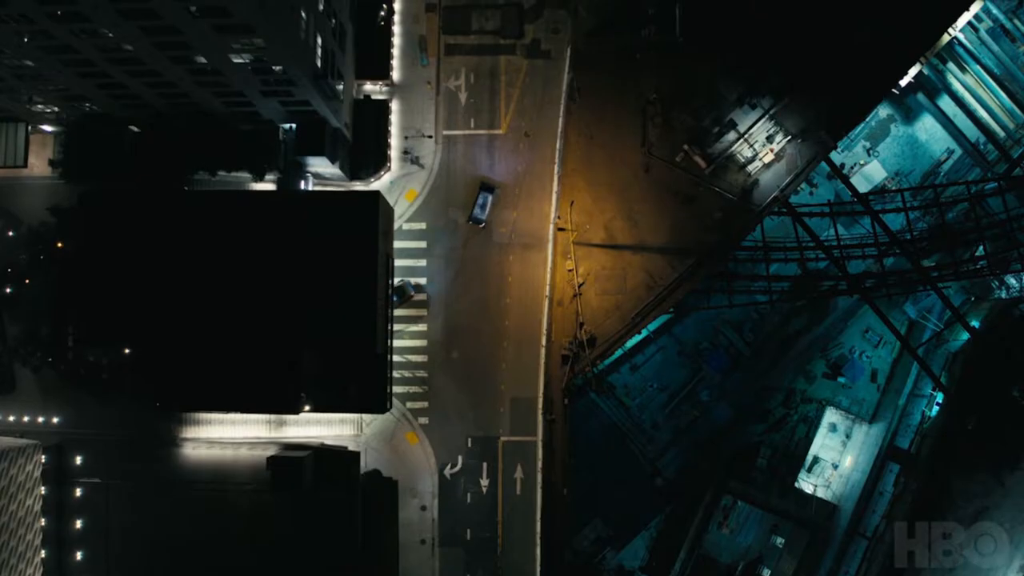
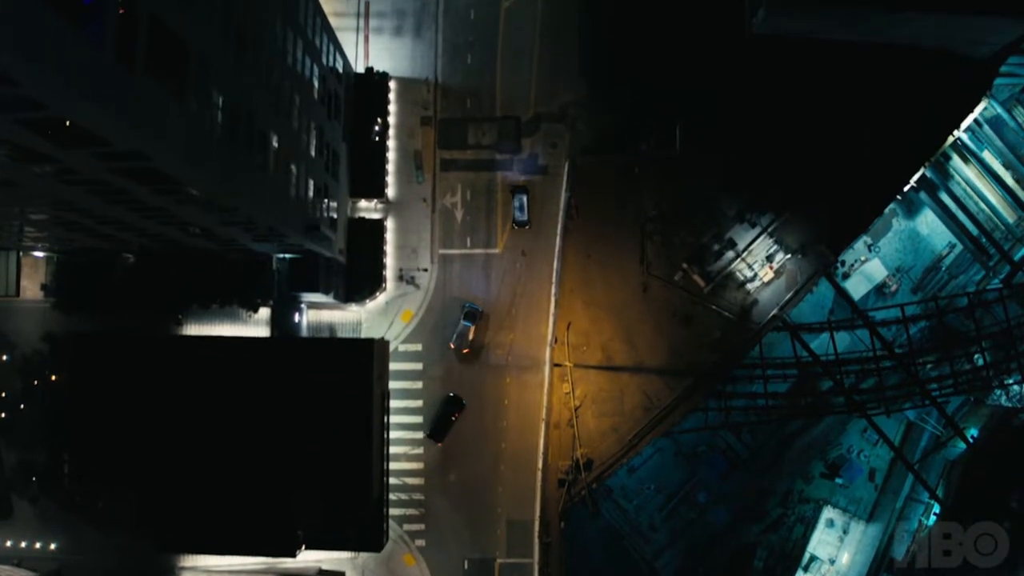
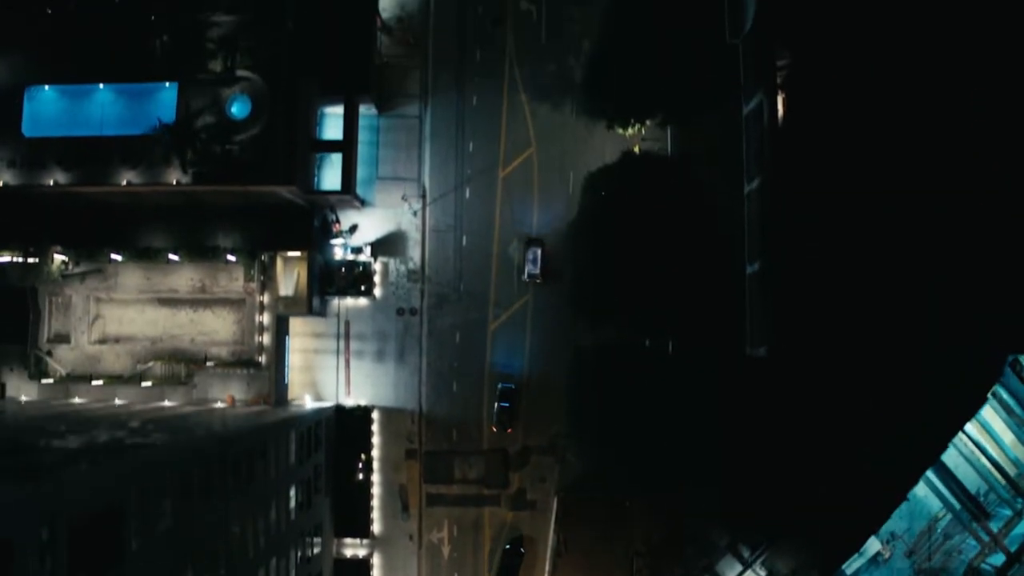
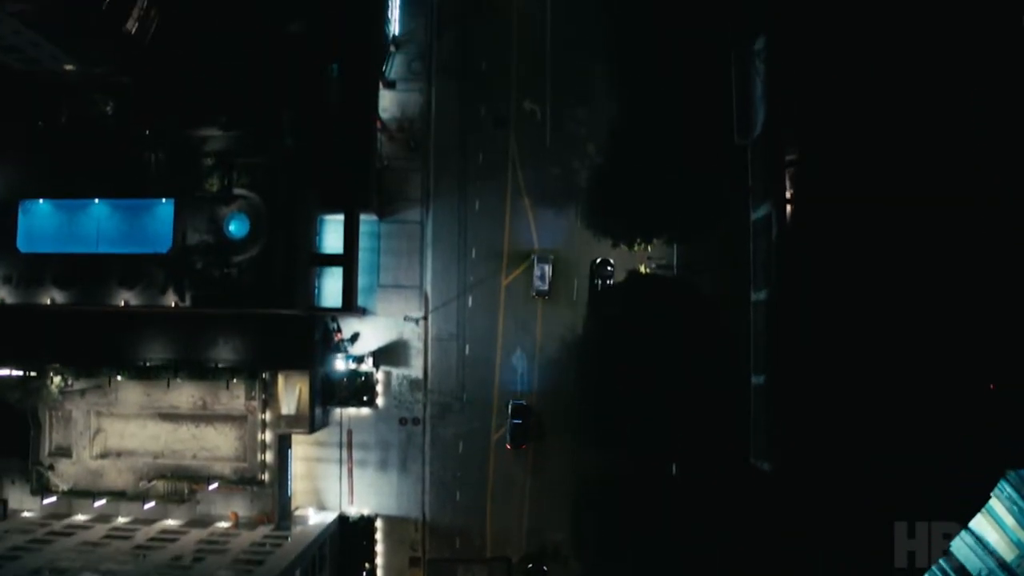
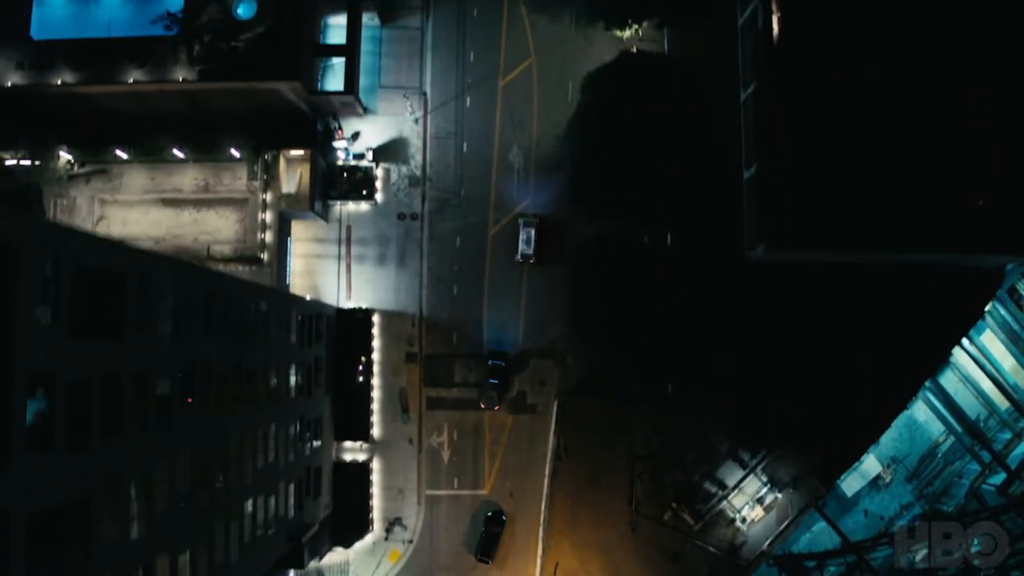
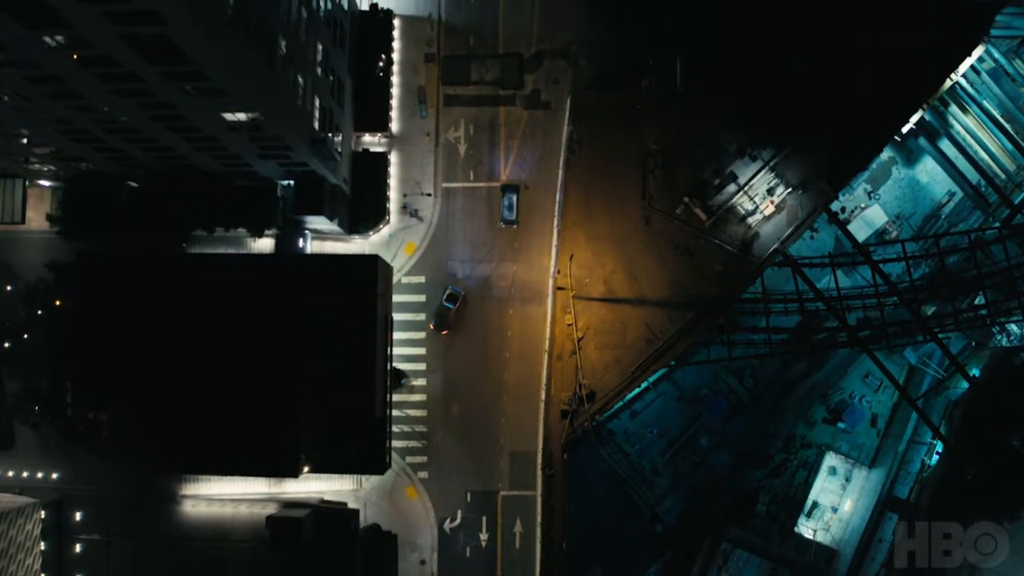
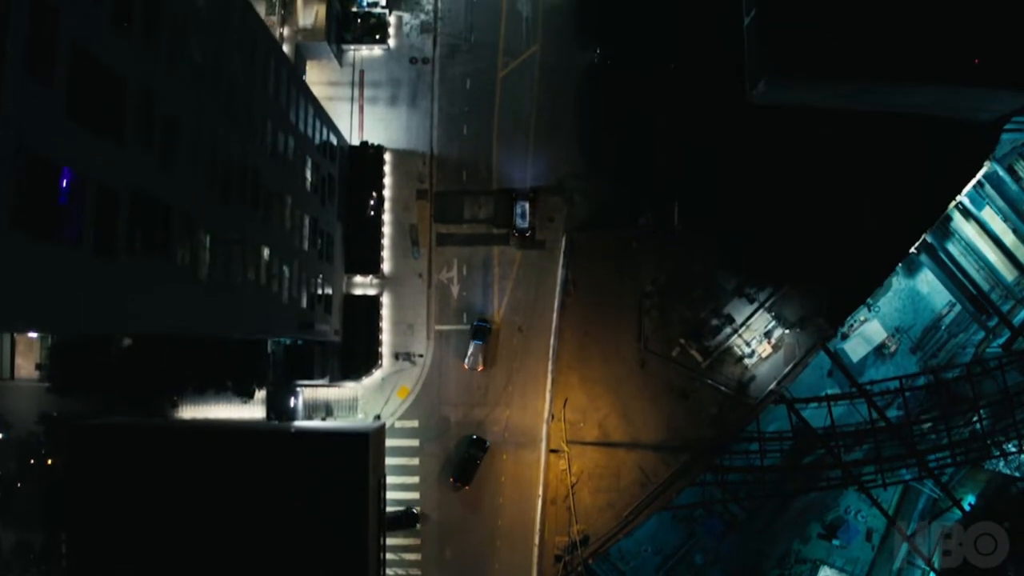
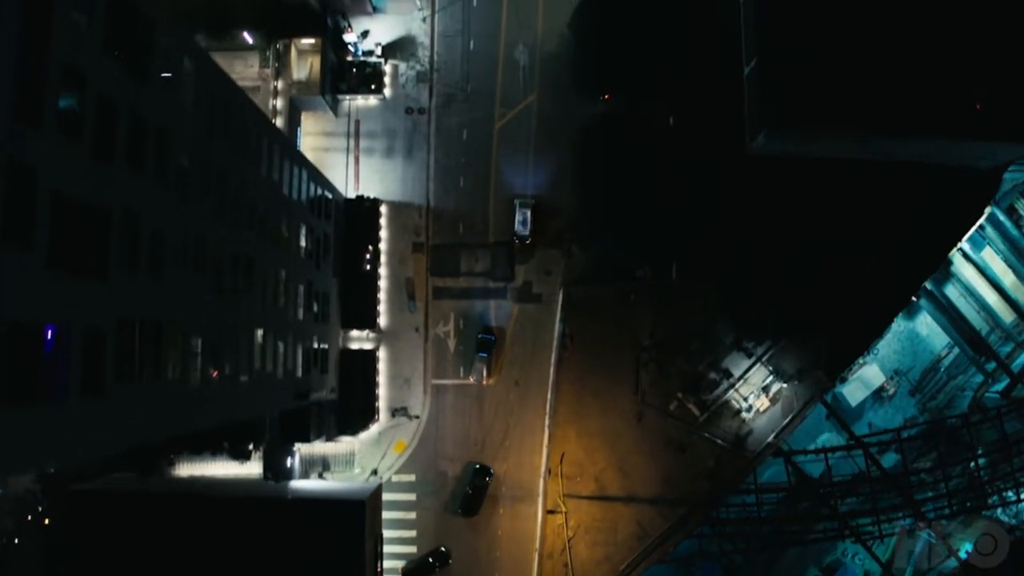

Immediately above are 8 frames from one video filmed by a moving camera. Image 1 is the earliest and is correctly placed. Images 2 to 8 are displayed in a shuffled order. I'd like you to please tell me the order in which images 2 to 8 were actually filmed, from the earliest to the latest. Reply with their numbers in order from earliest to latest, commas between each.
6, 2, 7, 8, 5, 3, 4
